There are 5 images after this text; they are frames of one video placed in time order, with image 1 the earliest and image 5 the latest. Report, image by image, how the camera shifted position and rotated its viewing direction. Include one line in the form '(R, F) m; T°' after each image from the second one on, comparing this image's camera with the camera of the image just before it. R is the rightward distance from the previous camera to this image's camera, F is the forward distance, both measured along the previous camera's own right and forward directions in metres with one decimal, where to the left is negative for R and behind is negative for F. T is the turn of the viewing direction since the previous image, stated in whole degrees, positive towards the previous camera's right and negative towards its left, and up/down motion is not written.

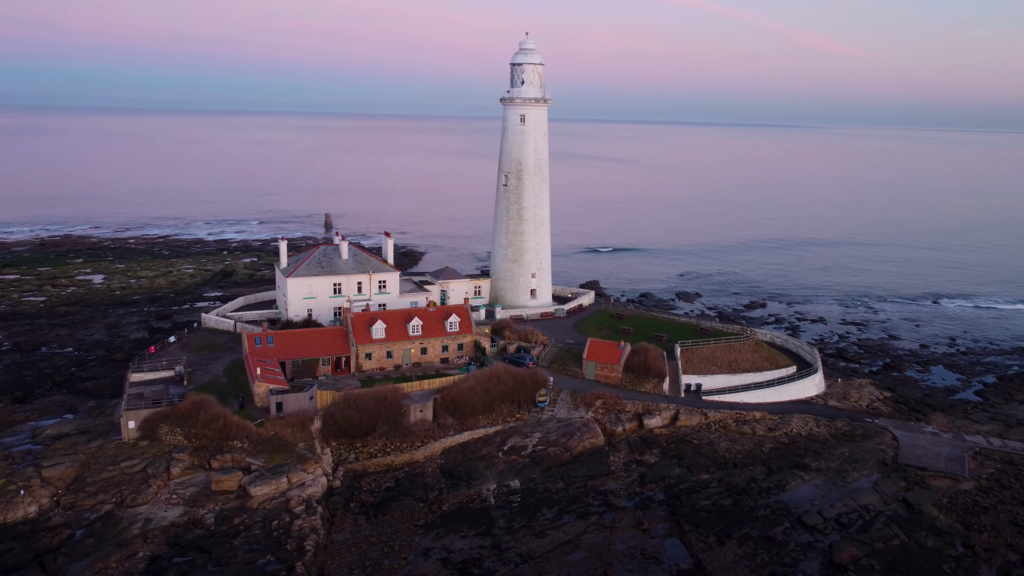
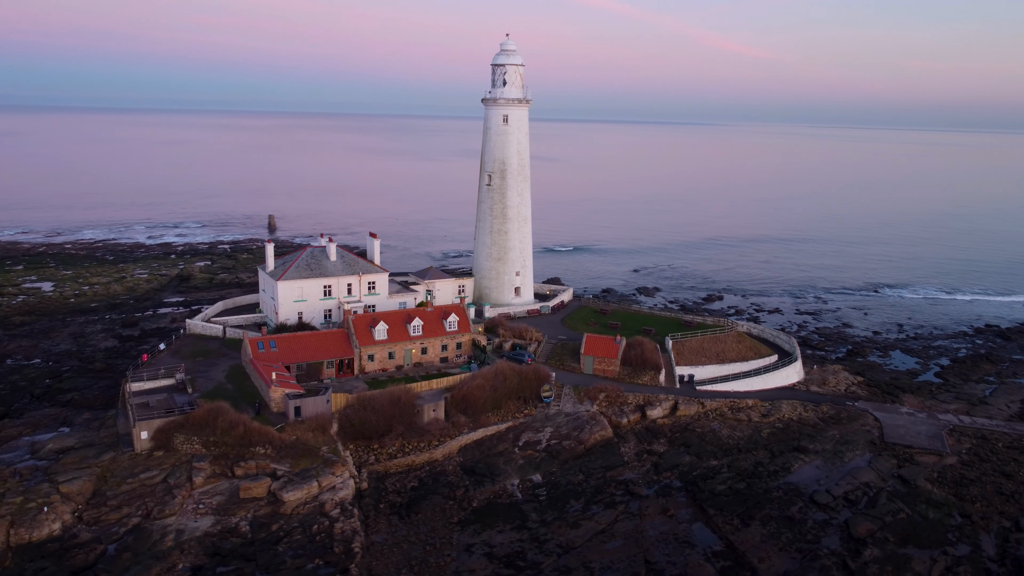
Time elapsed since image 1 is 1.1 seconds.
(-3.1, -0.3) m; +6°
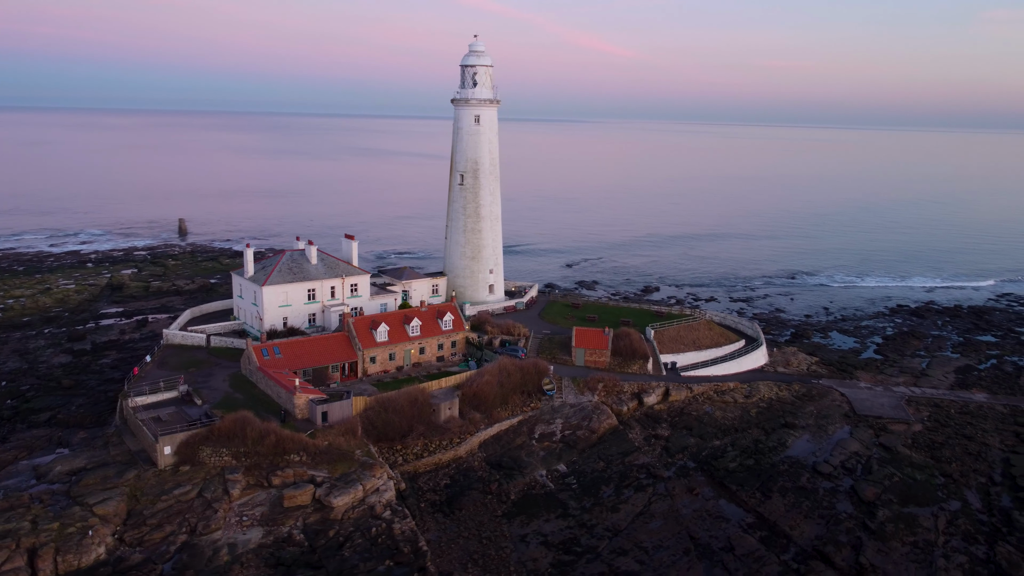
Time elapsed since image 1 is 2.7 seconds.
(-4.5, -0.3) m; +9°
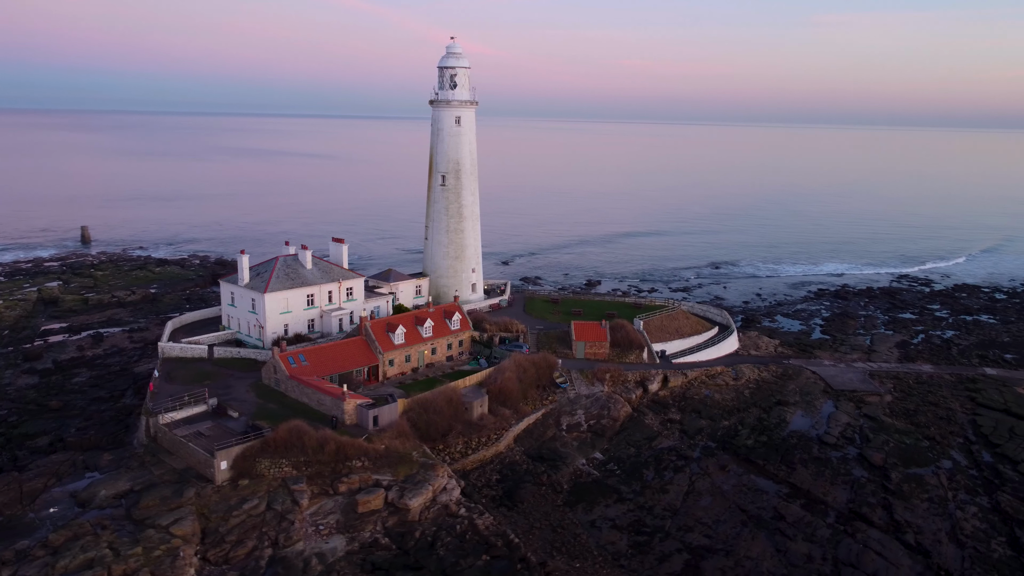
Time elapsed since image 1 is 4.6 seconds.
(-5.4, -0.3) m; +9°
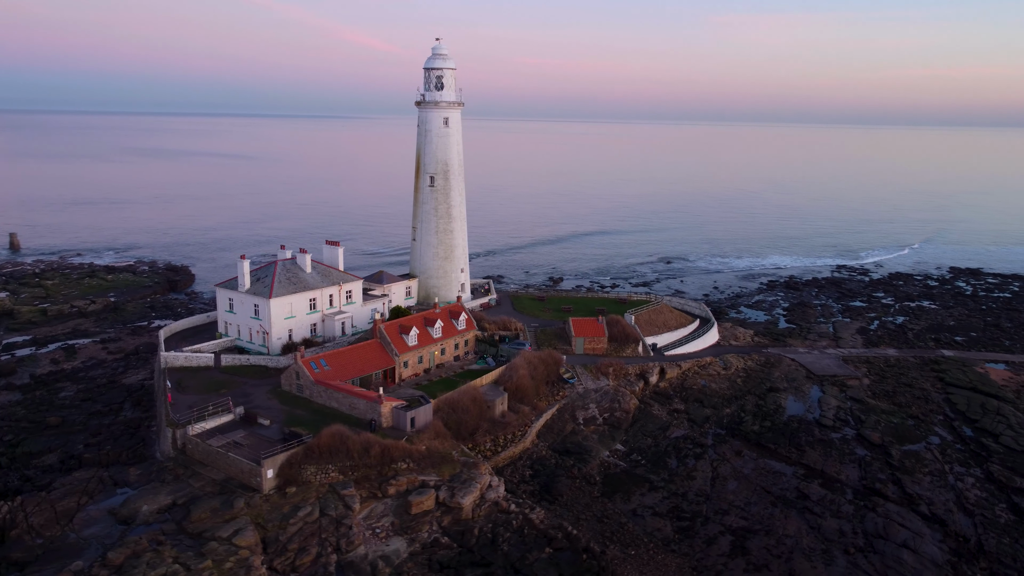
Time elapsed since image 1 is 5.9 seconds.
(-3.7, -0.2) m; +6°
